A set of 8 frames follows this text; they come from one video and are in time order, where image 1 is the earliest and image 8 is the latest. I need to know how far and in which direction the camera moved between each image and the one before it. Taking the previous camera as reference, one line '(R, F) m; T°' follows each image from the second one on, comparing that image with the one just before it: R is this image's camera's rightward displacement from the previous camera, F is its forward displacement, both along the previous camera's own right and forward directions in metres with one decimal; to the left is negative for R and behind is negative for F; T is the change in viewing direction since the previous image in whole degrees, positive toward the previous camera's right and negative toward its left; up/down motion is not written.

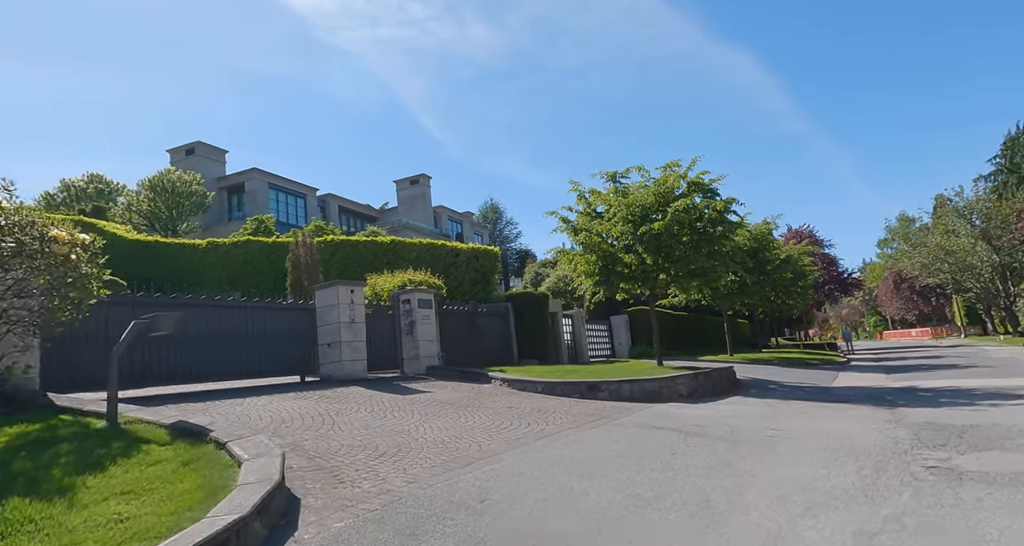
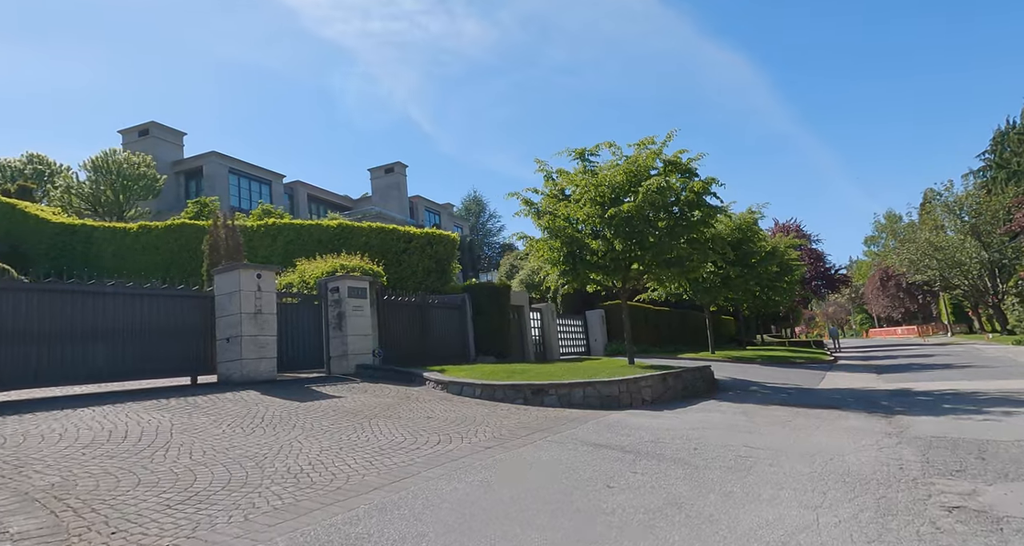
(+0.8, +1.7) m; +1°
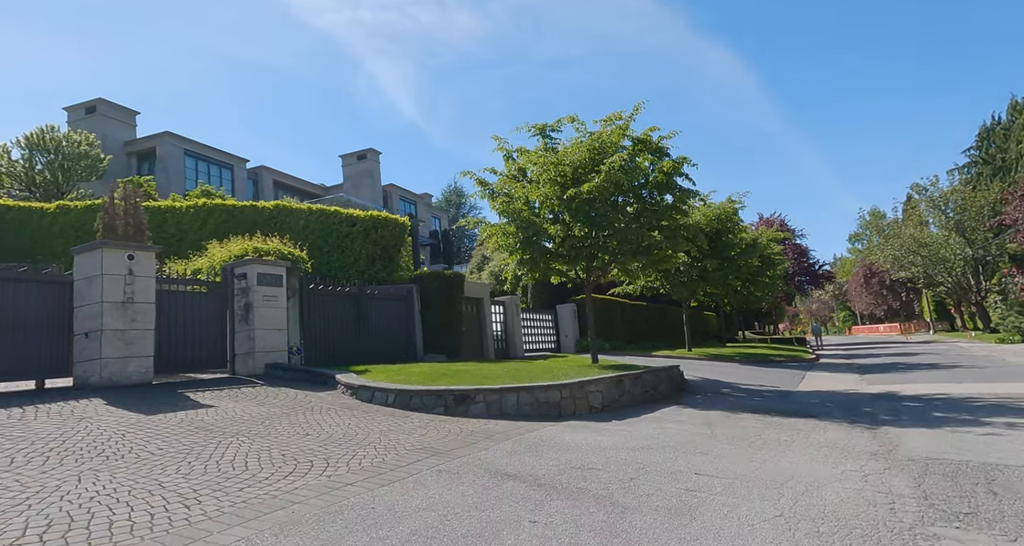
(+0.9, +1.5) m; +1°
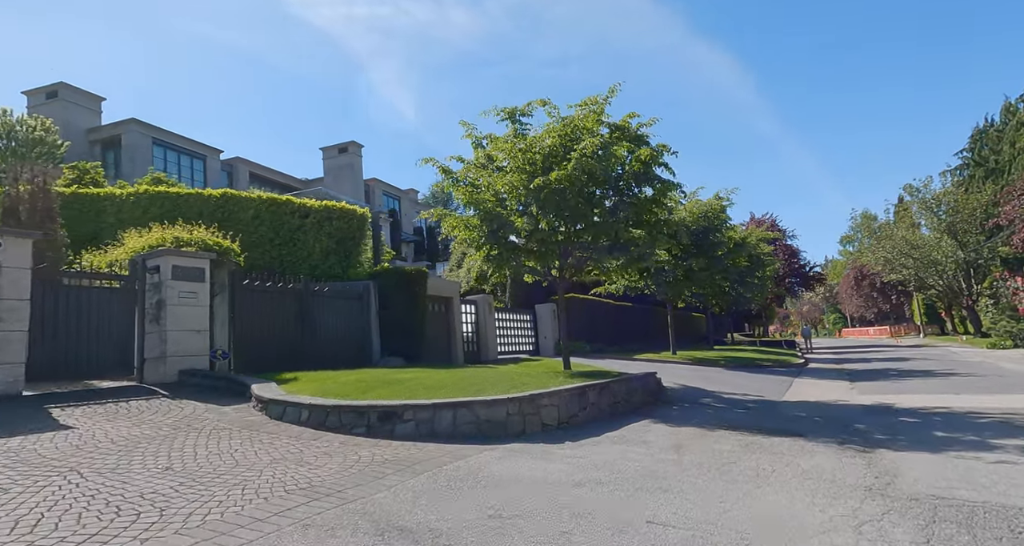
(+0.6, +1.2) m; +1°
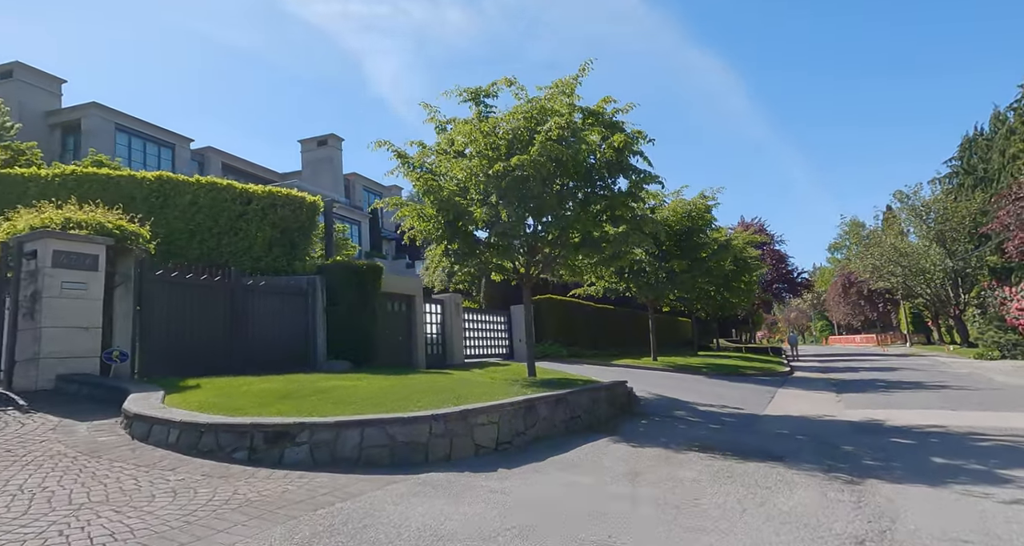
(+0.6, +1.2) m; +1°
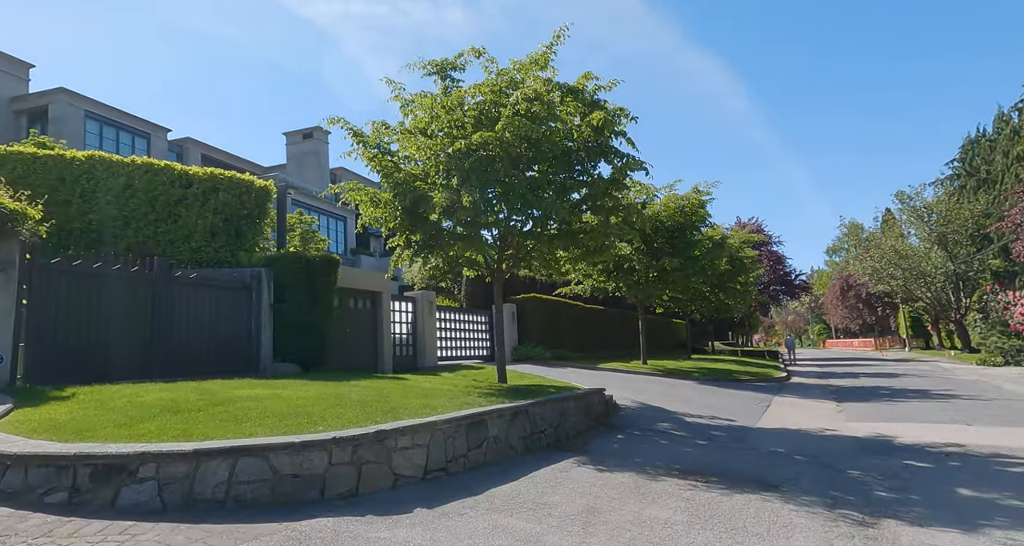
(+0.6, +1.3) m; 0°
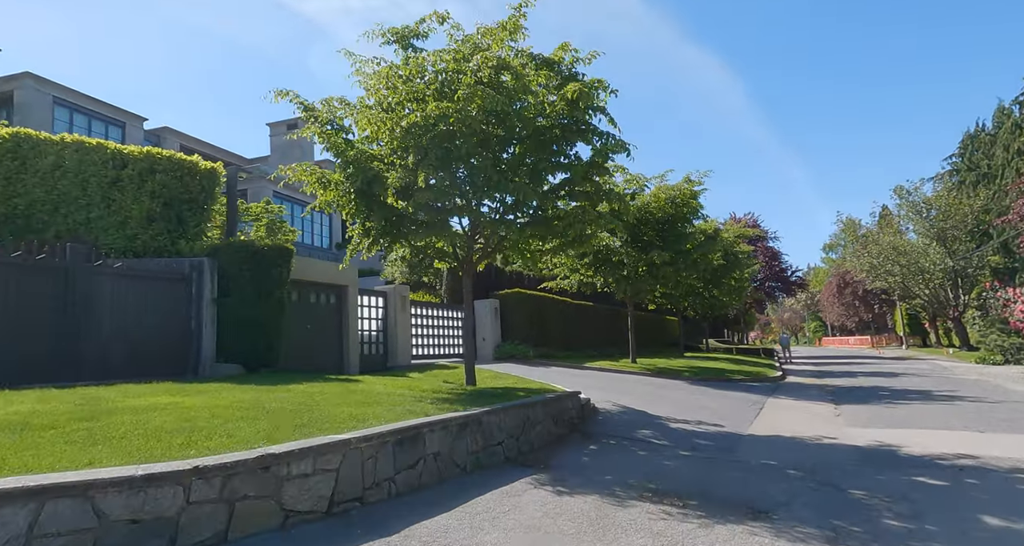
(+0.5, +1.0) m; 0°
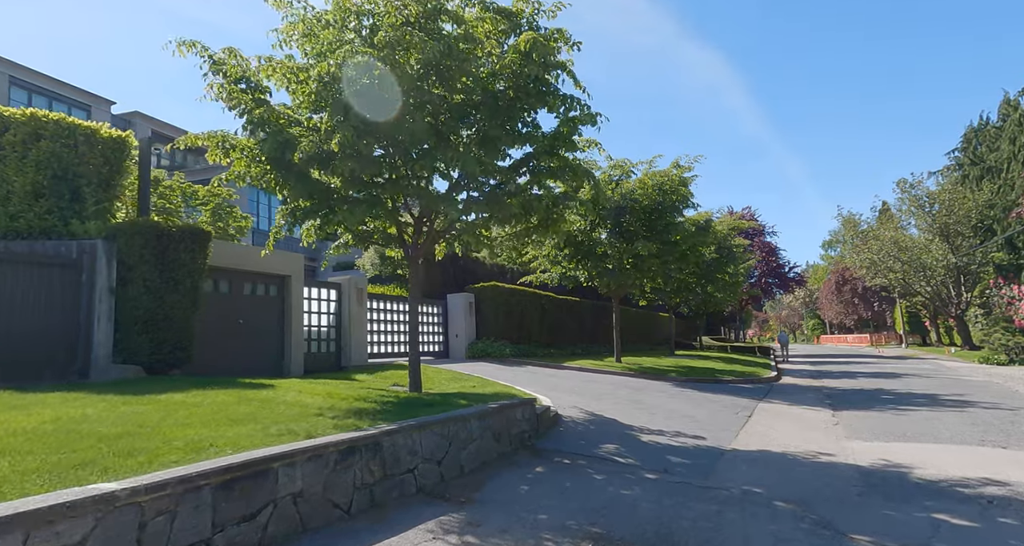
(+0.8, +1.5) m; 0°
